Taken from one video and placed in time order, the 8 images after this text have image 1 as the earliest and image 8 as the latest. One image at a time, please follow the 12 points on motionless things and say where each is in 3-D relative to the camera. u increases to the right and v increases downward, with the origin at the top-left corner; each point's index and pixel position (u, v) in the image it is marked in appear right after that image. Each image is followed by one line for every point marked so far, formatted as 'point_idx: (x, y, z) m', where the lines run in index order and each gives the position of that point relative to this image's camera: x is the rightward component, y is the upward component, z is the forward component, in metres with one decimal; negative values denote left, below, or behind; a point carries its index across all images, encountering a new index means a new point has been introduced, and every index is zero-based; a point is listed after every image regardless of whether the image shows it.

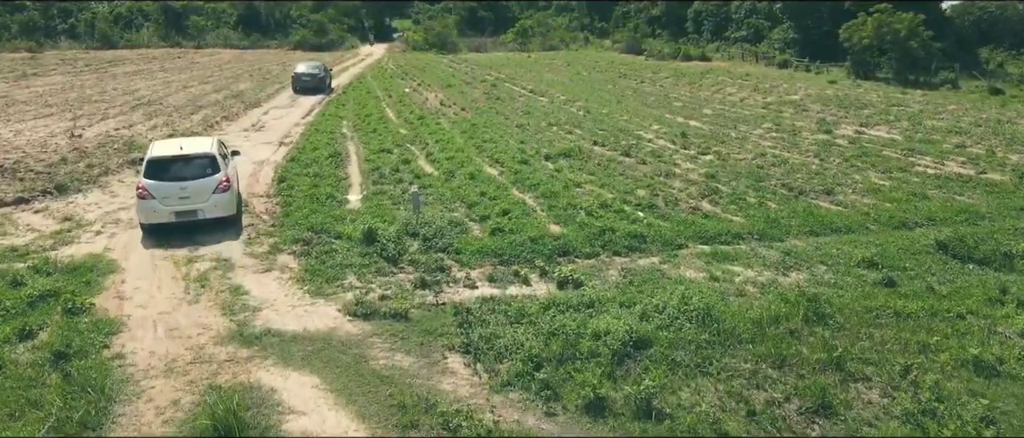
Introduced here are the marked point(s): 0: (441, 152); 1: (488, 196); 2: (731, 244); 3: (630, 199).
0: (-1.8, +1.7, +18.5) m
1: (-0.5, +0.4, +13.7) m
2: (+3.3, -0.4, +11.2) m
3: (+2.2, +0.4, +13.8) m
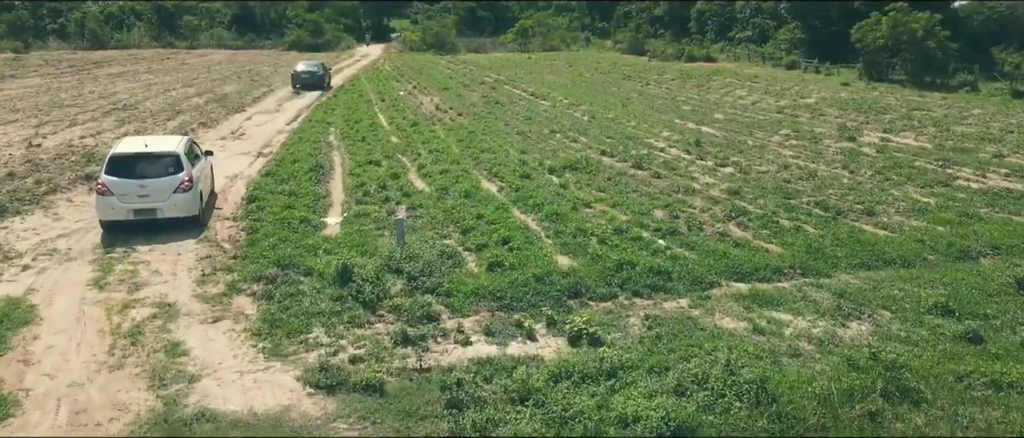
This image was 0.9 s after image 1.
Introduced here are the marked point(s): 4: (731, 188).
0: (-1.8, +1.2, +16.8) m
1: (-0.4, 0.0, +12.0) m
2: (+3.4, -0.8, +9.5) m
3: (+2.2, -0.1, +12.1) m
4: (+4.5, +0.6, +15.2) m
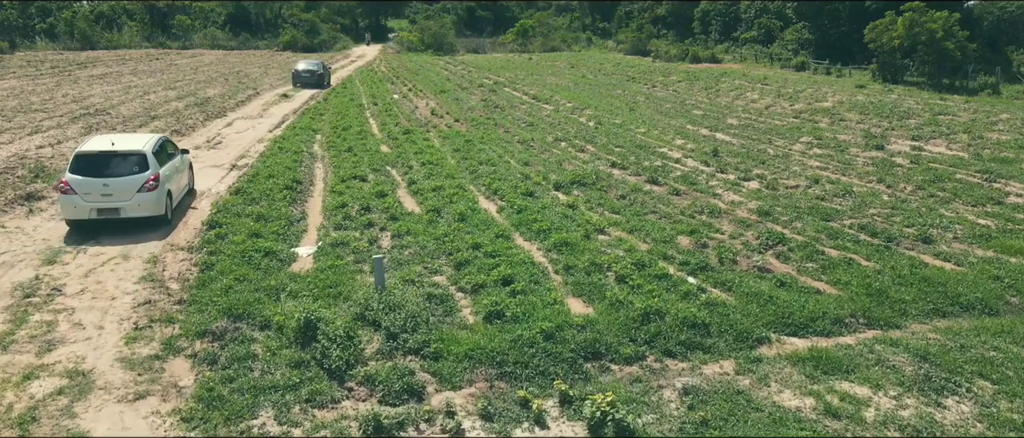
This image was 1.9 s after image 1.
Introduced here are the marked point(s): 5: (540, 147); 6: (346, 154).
0: (-1.8, +0.8, +15.1) m
1: (-0.4, -0.4, +10.3) m
2: (+3.4, -1.2, +7.8) m
3: (+2.2, -0.5, +10.4) m
4: (+4.5, +0.2, +13.5) m
5: (+0.7, +1.9, +19.4) m
6: (-4.0, +1.6, +17.7) m
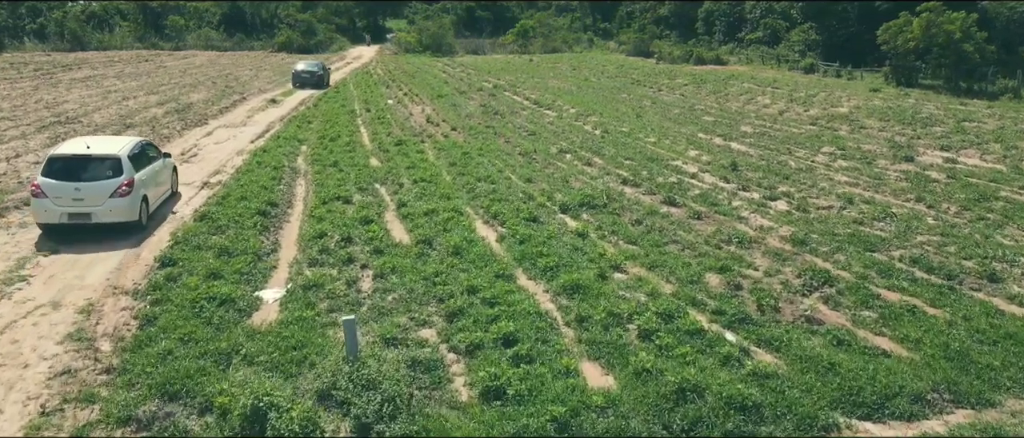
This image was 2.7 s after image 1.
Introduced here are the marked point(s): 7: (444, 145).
0: (-1.7, +0.4, +13.6) m
1: (-0.4, -0.9, +8.7) m
2: (+3.4, -1.7, +6.3) m
3: (+2.3, -0.9, +8.9) m
4: (+4.6, -0.2, +11.9) m
5: (+0.7, +1.4, +17.9) m
6: (-4.0, +1.1, +16.2) m
7: (-1.8, +1.9, +19.4) m
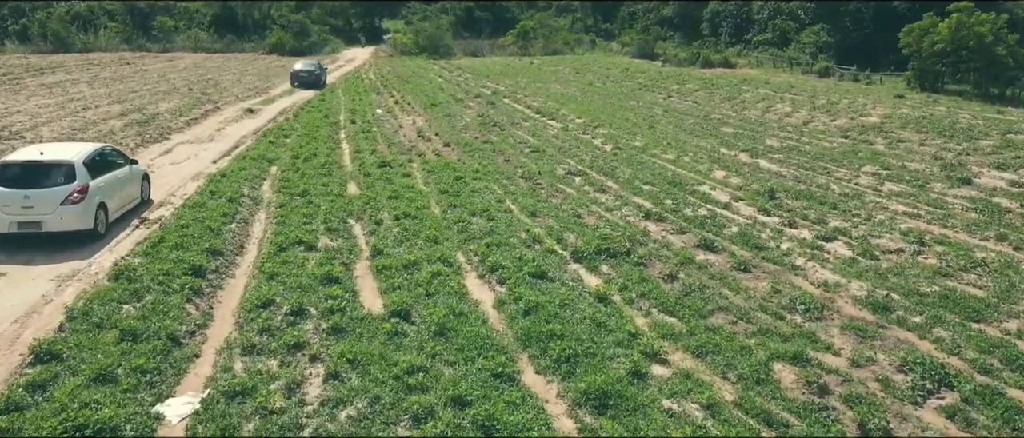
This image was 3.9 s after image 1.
0: (-1.7, -0.4, +11.1) m
1: (-0.4, -1.6, +6.2) m
2: (+3.4, -2.4, +3.8) m
3: (+2.3, -1.7, +6.4) m
4: (+4.6, -1.0, +9.4) m
5: (+0.8, +0.7, +15.4) m
6: (-4.0, +0.4, +13.7) m
7: (-1.8, +1.2, +16.9) m
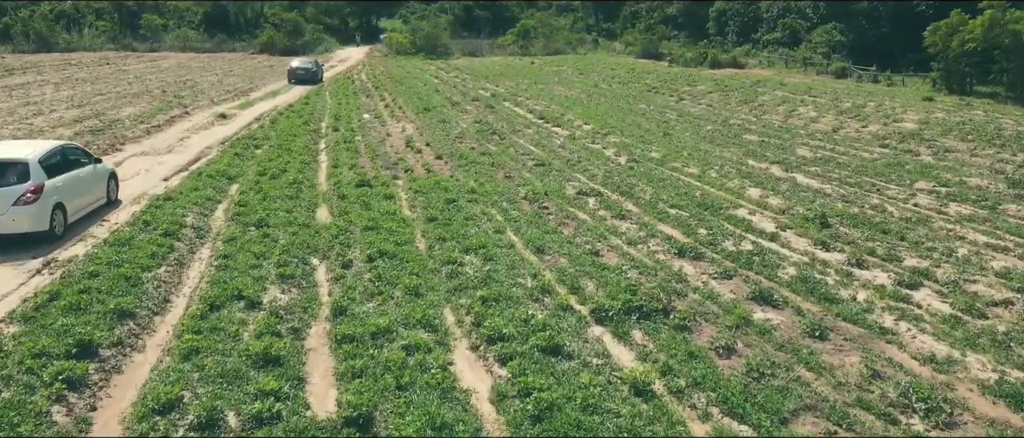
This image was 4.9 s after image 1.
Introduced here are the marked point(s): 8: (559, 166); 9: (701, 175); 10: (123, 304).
0: (-1.7, -0.9, +8.6) m
1: (-0.3, -2.1, +3.8) m
2: (+3.5, -2.9, +1.3) m
3: (+2.3, -2.2, +3.9) m
4: (+4.6, -1.5, +7.0) m
5: (+0.8, +0.1, +12.9) m
6: (-3.9, -0.2, +11.2) m
7: (-1.8, +0.7, +14.5) m
8: (+1.1, +1.3, +17.2) m
9: (+4.3, +1.0, +17.0) m
10: (-4.2, -0.9, +7.9) m
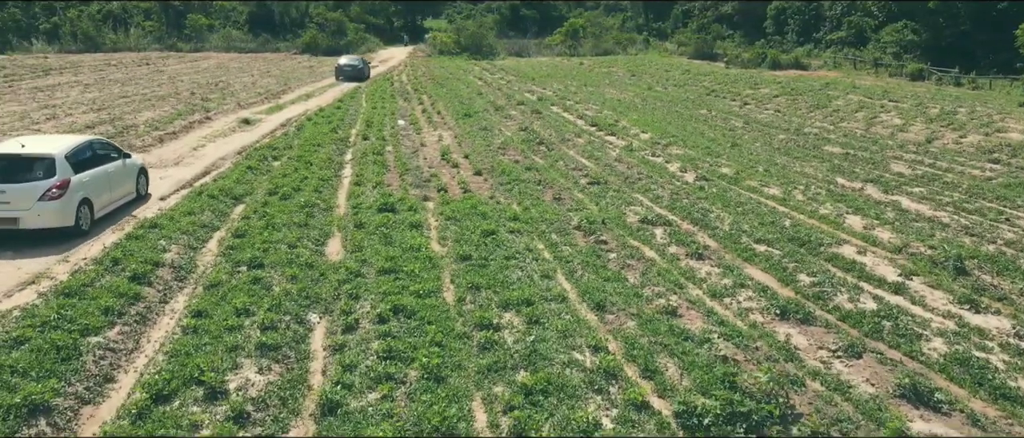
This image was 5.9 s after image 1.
0: (-1.2, -1.4, +6.3) m
1: (-0.2, -2.6, +1.5) m
2: (+3.5, -3.5, -1.2) m
3: (+2.5, -2.8, +1.4) m
4: (+5.0, -2.1, +4.3) m
5: (+1.5, -0.4, +10.5) m
6: (-3.3, -0.6, +9.1) m
7: (-0.9, +0.2, +12.2) m
8: (+2.1, +0.7, +14.8) m
9: (+5.3, +0.4, +14.3) m
10: (-3.7, -1.4, +5.8) m
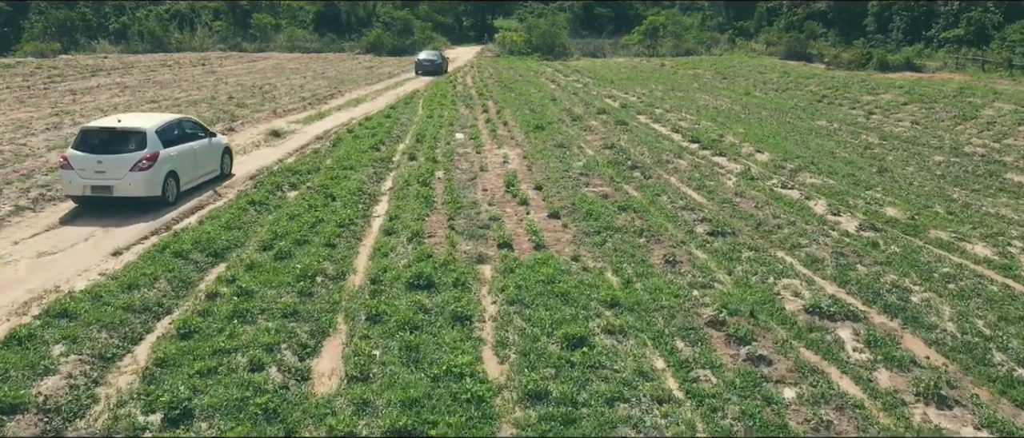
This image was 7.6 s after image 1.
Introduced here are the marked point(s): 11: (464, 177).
0: (-0.7, -2.3, +2.3) m
1: (-0.1, -3.5, -2.6) m
2: (+3.2, -4.4, -5.6) m
3: (+2.5, -3.7, -2.9) m
4: (+5.2, -3.1, -0.2) m
5: (+2.4, -1.3, +6.2) m
6: (-2.5, -1.5, +5.2) m
7: (+0.1, -0.7, +8.2) m
8: (+3.4, -0.2, +10.5) m
9: (+6.5, -0.6, +9.7) m
10: (-3.3, -2.2, +2.0) m
11: (-0.9, +0.8, +13.5) m
